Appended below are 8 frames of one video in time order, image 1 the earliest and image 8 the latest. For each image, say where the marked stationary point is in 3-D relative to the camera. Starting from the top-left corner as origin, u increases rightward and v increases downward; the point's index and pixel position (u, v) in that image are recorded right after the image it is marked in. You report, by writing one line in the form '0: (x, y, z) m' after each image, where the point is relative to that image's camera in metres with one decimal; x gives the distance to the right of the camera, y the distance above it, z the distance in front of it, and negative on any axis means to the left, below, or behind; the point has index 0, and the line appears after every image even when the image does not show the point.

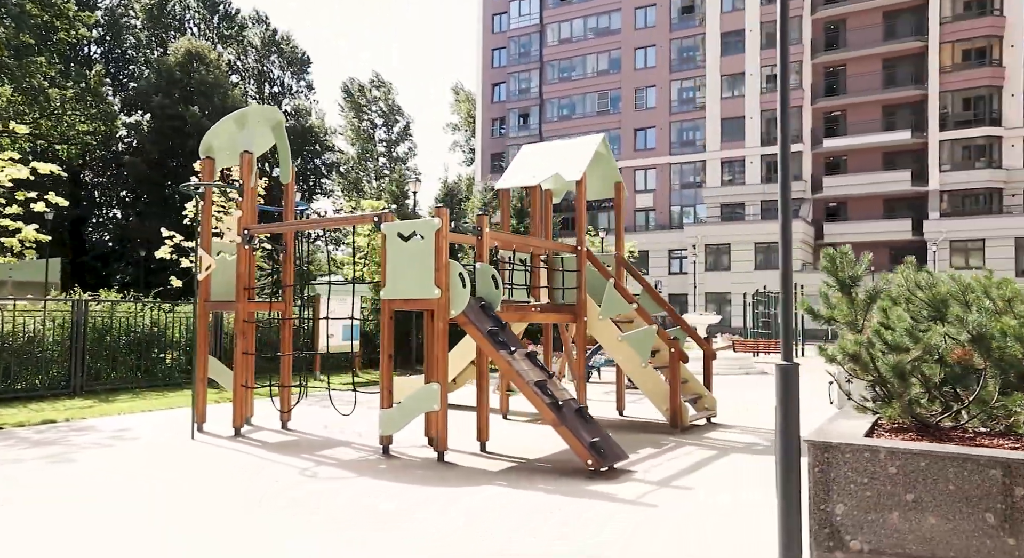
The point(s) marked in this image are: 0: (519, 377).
0: (+0.1, -1.0, +7.9) m
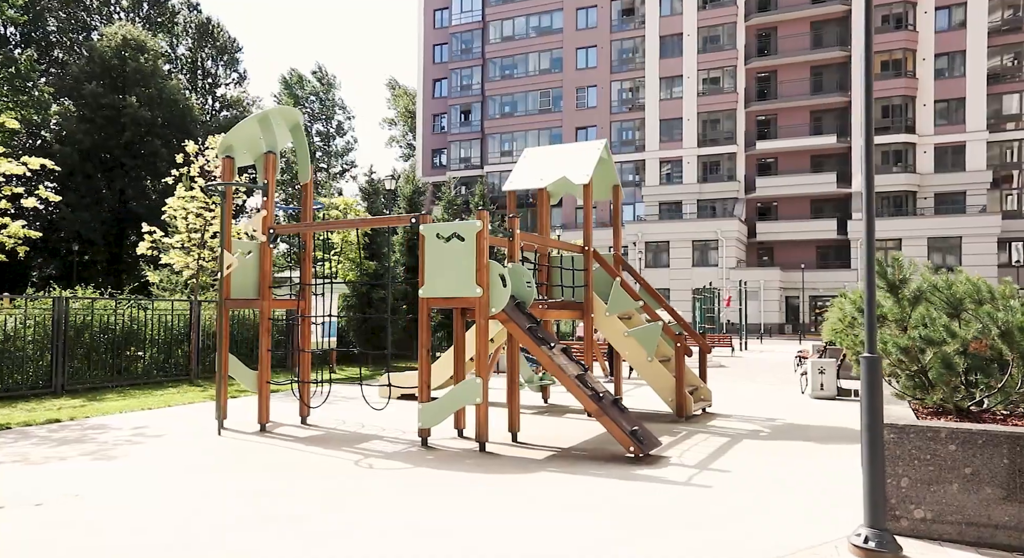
0: (+0.6, -1.0, +8.4) m
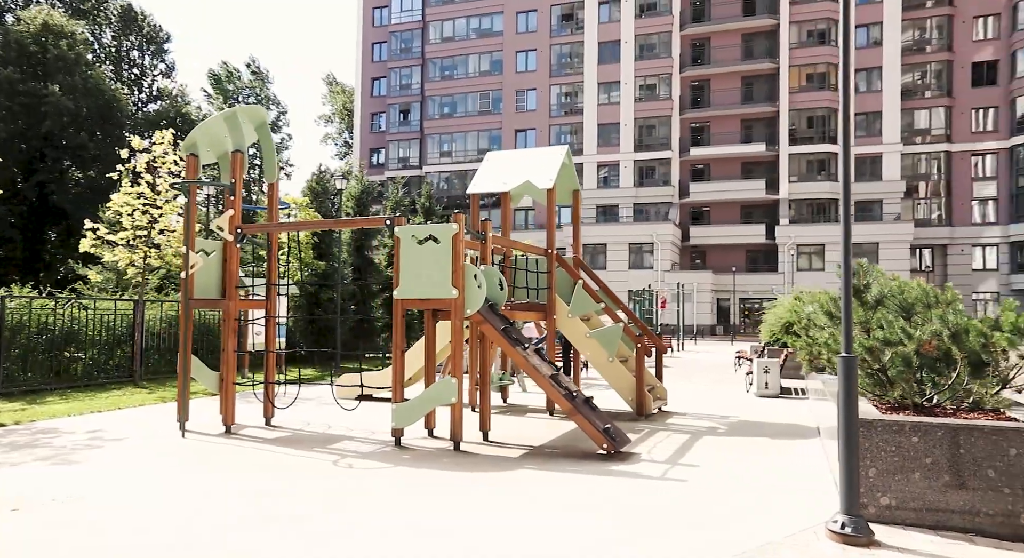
0: (+0.3, -1.1, +8.6) m
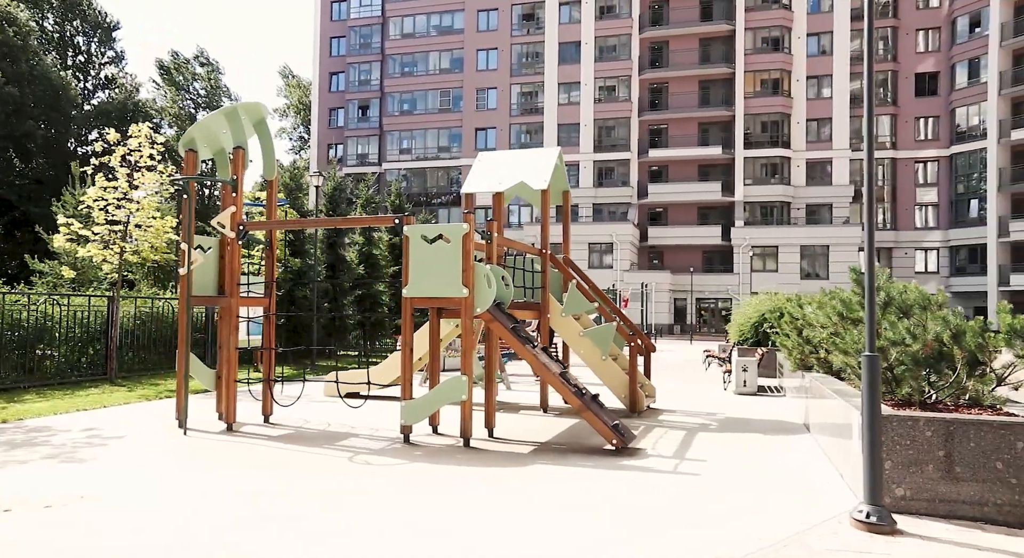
0: (+0.4, -1.1, +8.9) m
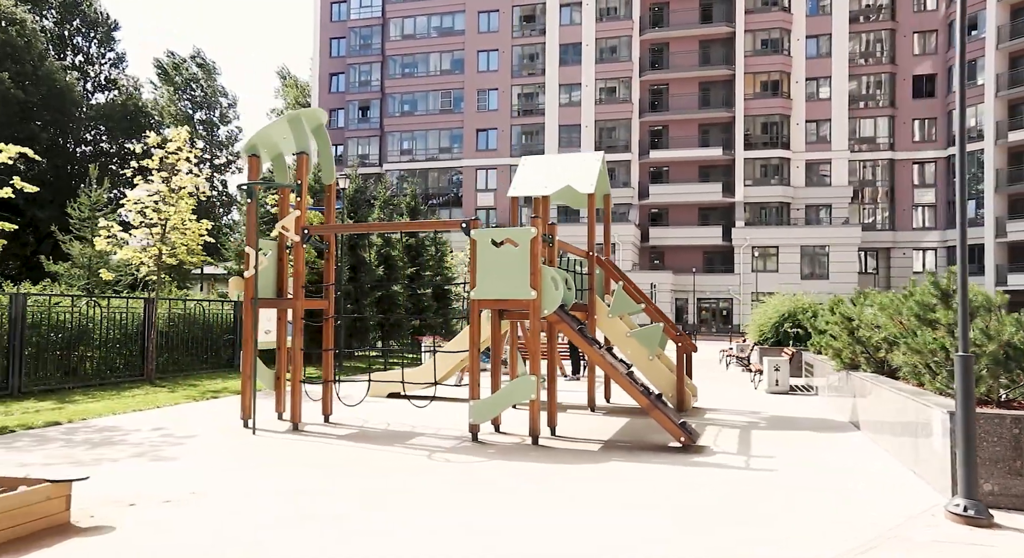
0: (+1.2, -1.1, +9.1) m
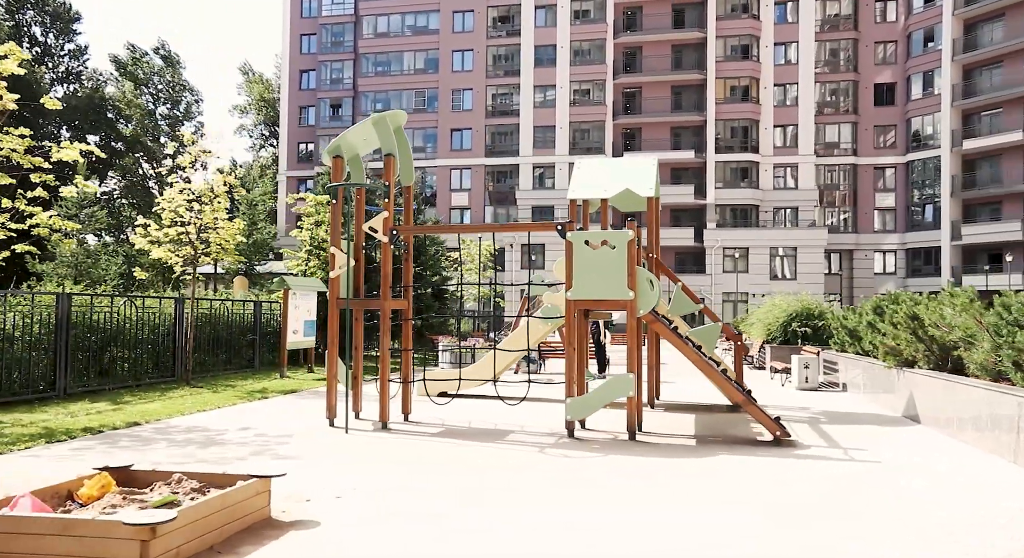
0: (+2.5, -1.1, +9.5) m
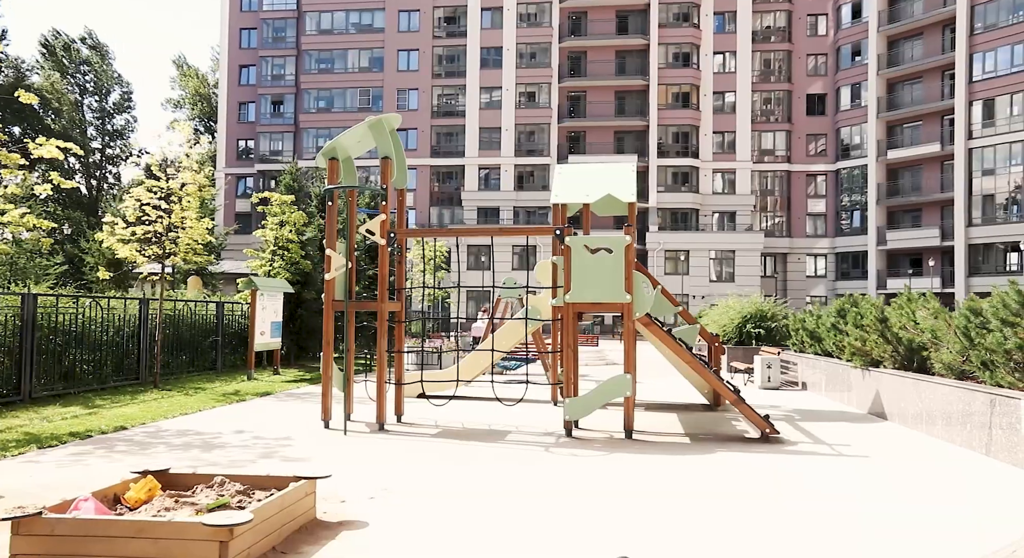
0: (+2.5, -1.2, +9.9) m
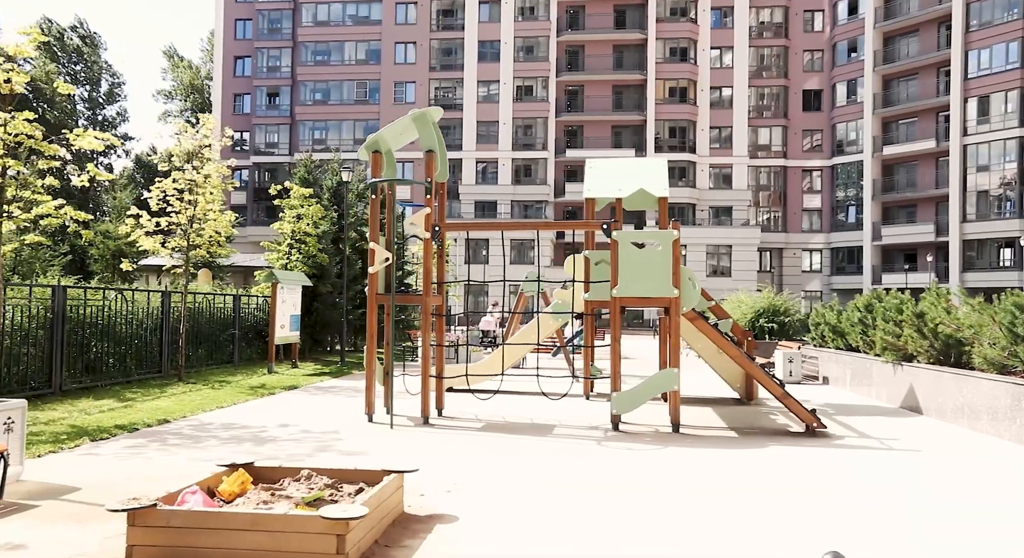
0: (+3.1, -1.1, +10.0) m
